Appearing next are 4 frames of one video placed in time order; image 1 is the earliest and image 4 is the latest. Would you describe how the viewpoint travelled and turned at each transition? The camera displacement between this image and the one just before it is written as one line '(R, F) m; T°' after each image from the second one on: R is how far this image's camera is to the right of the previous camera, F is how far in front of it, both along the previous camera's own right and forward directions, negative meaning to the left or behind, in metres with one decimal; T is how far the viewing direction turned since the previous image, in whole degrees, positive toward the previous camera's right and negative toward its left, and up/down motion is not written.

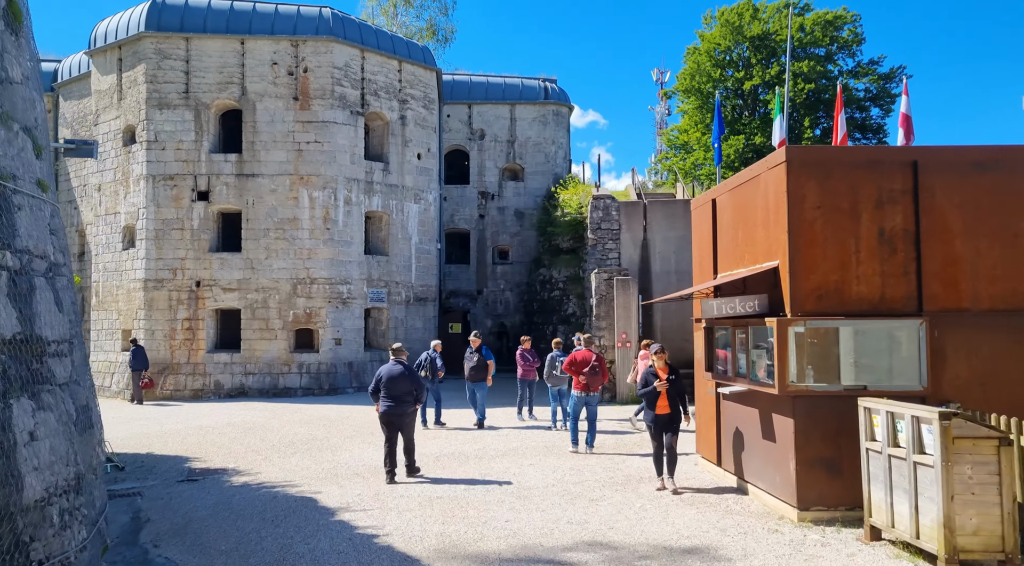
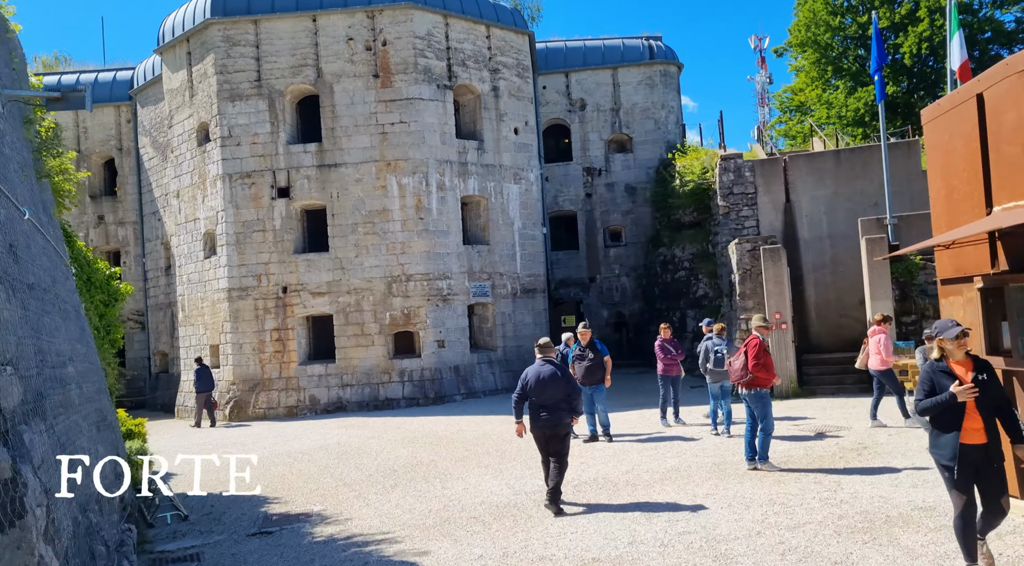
(-0.4, +2.5) m; -6°
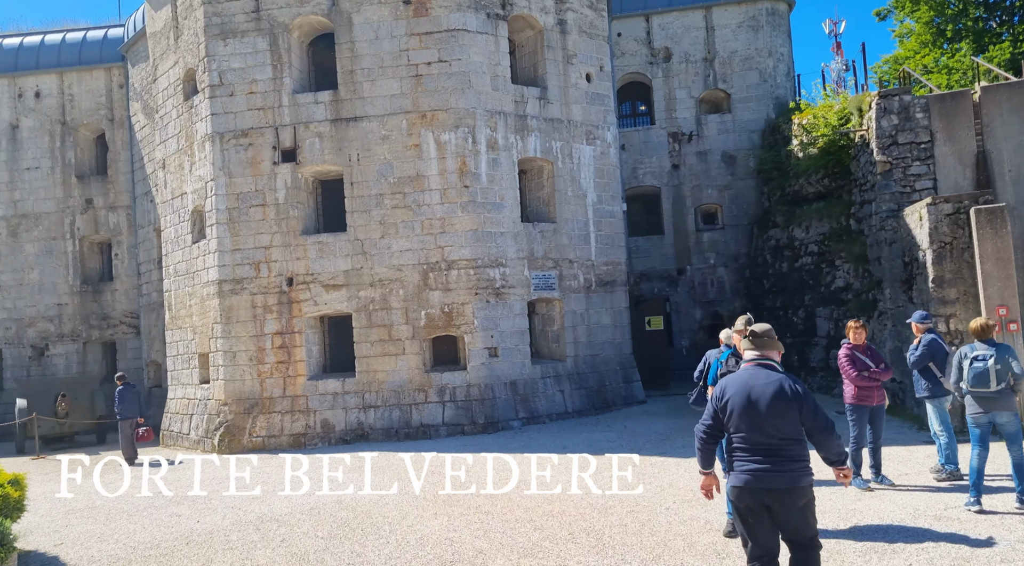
(-0.4, +4.5) m; -3°
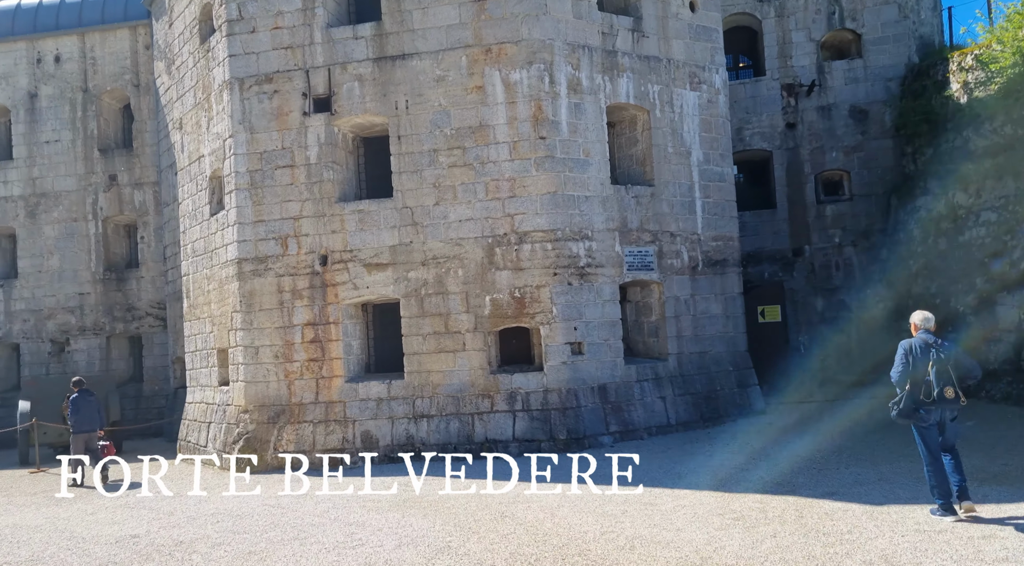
(-0.3, +2.9) m; -4°
